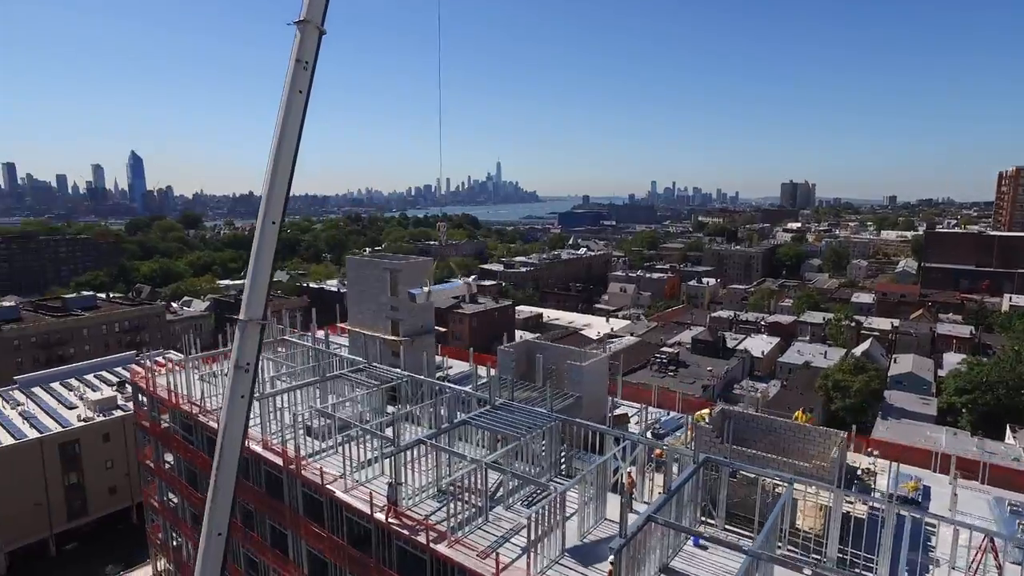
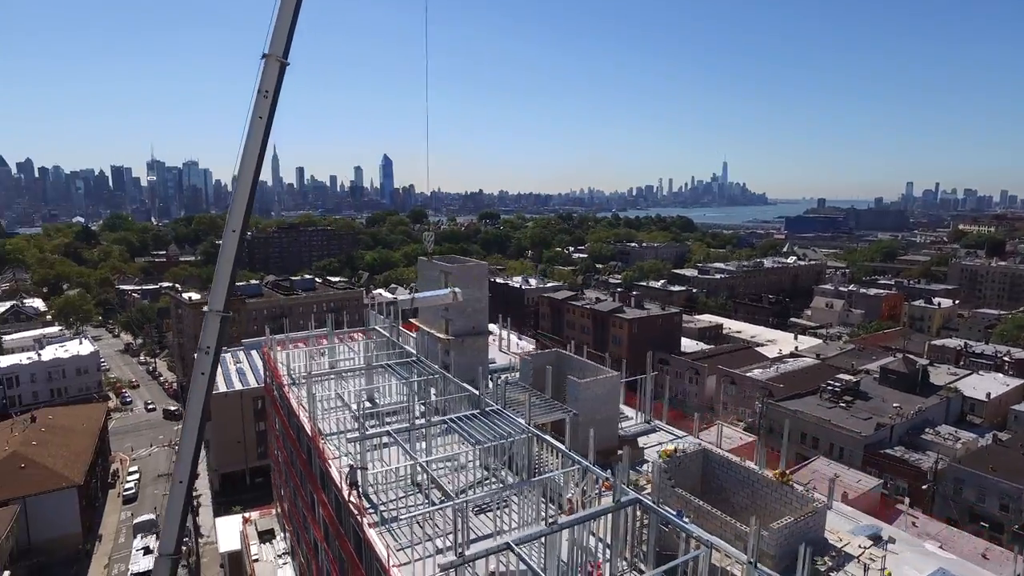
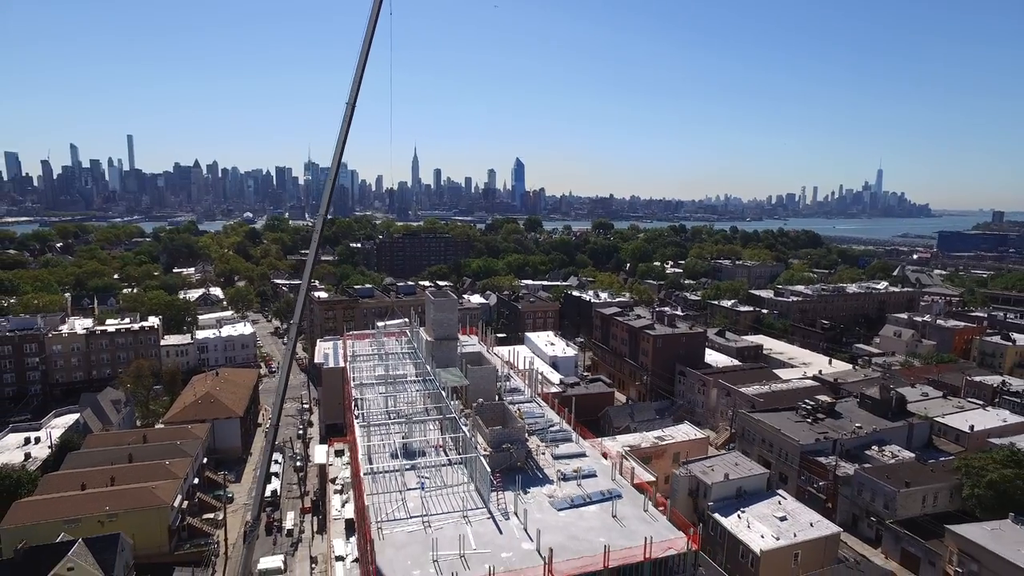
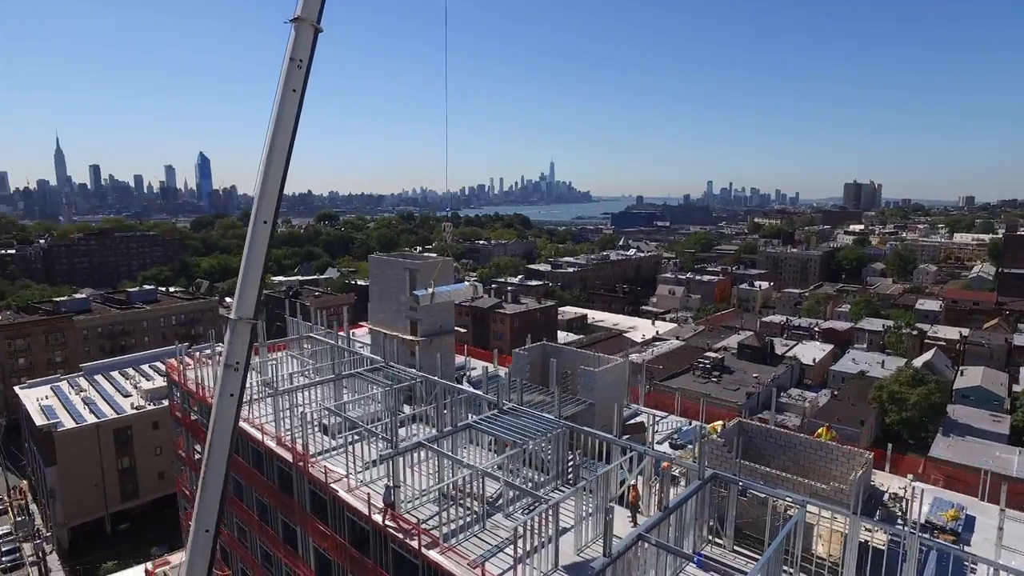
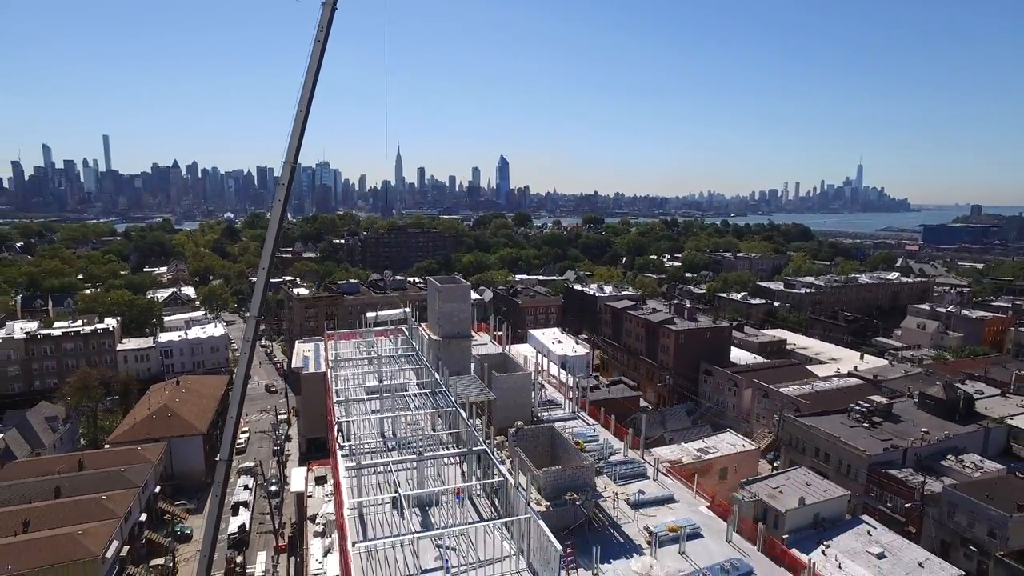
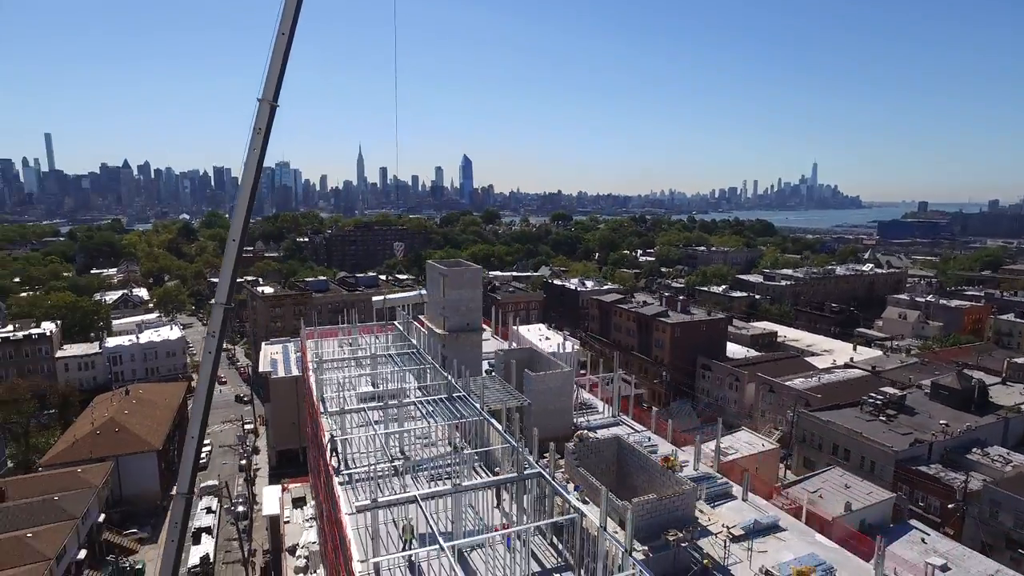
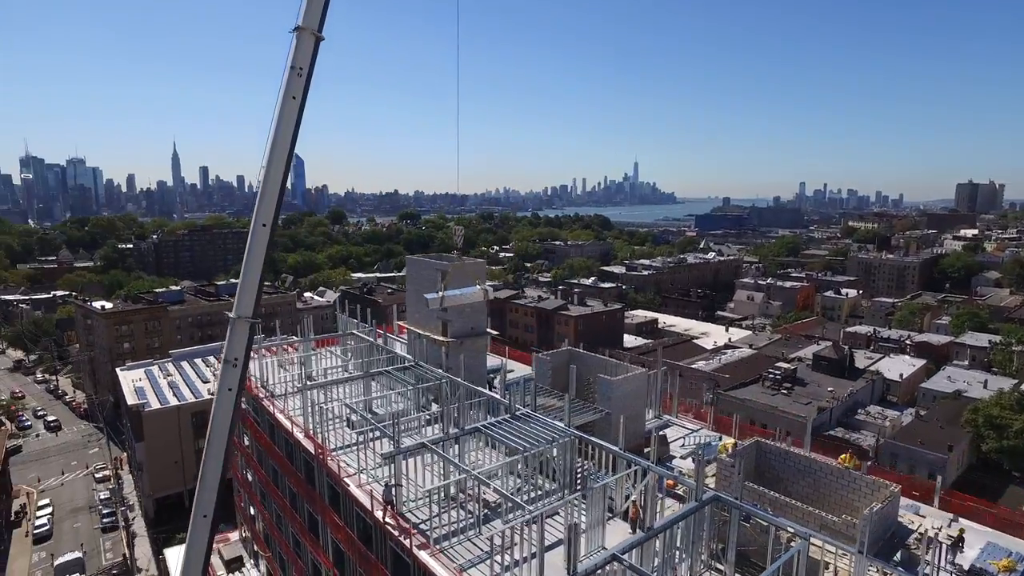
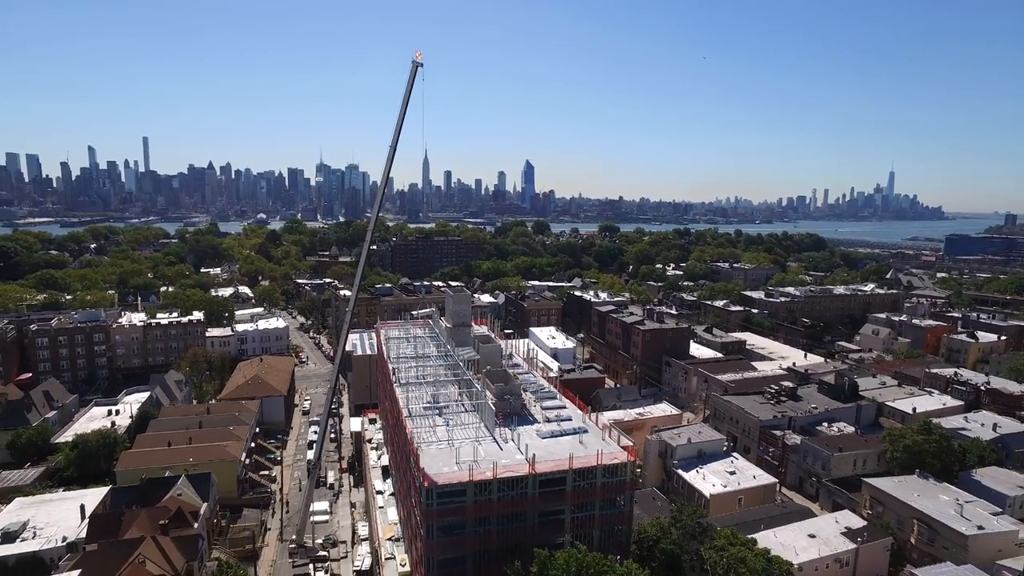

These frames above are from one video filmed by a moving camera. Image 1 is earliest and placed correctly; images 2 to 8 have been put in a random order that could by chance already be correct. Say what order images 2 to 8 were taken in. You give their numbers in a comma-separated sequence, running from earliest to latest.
4, 7, 2, 6, 5, 3, 8
